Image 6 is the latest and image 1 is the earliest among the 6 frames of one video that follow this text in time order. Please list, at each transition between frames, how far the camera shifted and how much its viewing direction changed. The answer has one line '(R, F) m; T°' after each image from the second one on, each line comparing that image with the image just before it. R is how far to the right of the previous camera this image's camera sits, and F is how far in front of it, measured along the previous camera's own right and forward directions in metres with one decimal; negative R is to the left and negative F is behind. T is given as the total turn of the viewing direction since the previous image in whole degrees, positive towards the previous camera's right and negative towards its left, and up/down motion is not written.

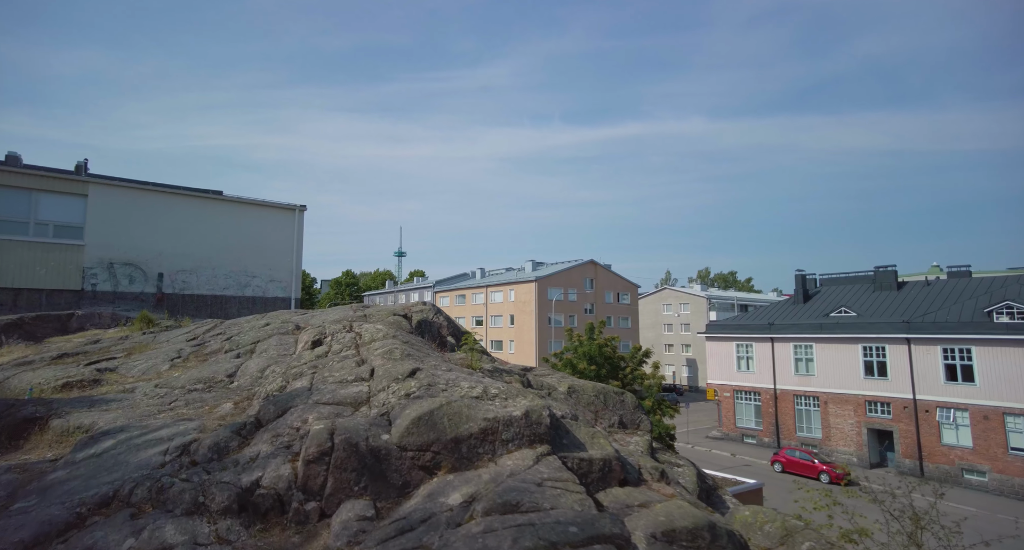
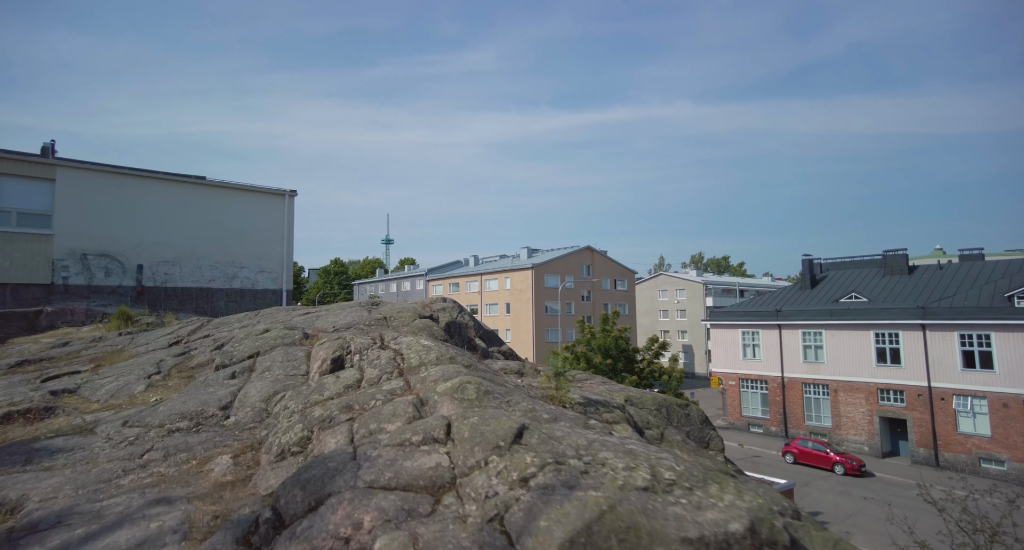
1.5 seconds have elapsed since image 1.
(-0.7, +1.4) m; +1°
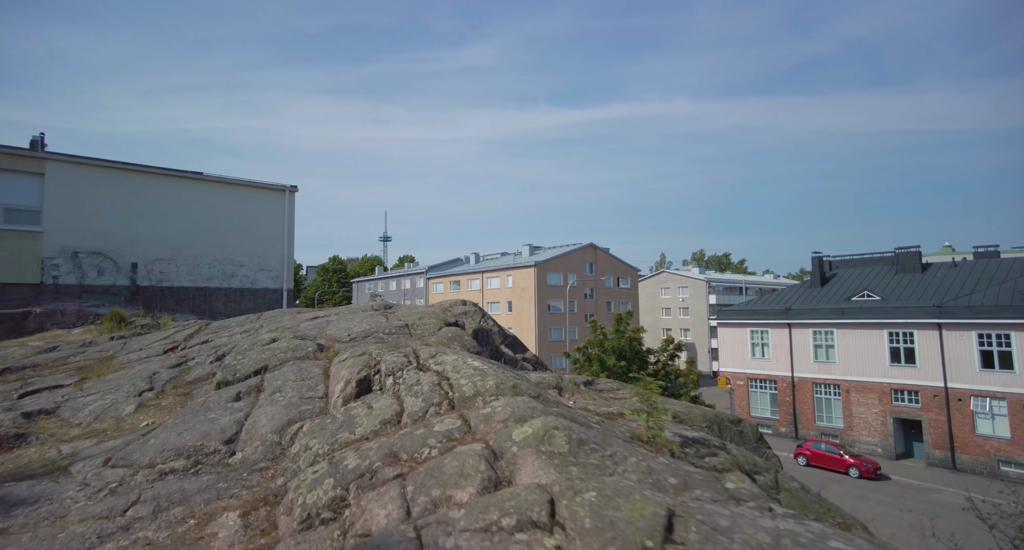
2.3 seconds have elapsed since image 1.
(-0.4, +0.8) m; 0°
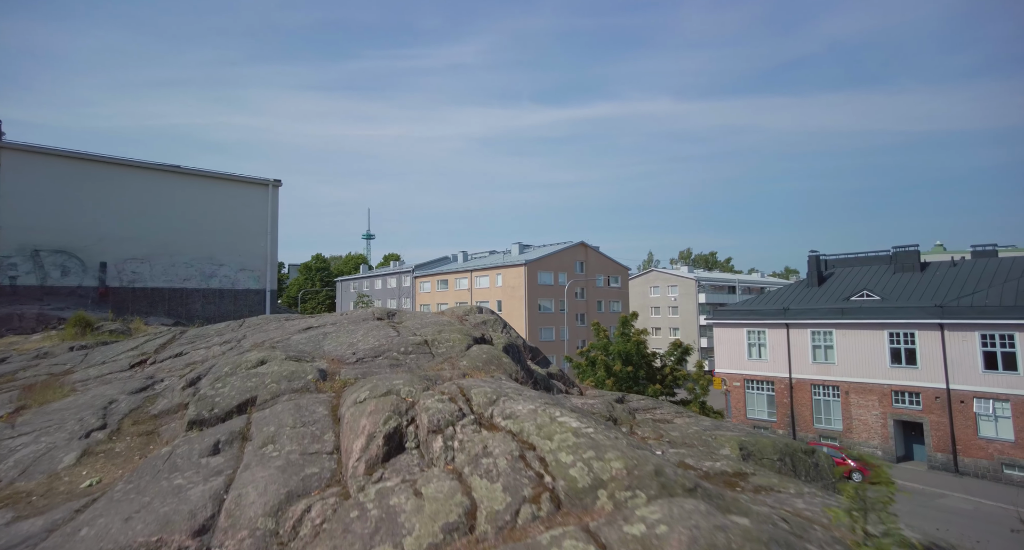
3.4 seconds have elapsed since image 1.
(-0.5, +1.1) m; +2°
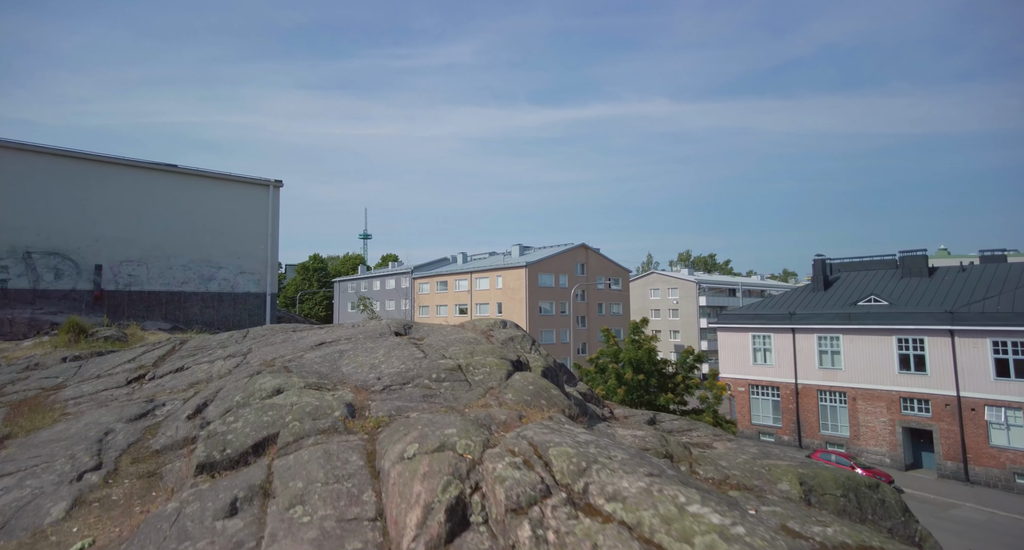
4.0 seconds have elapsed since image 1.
(-0.4, +0.5) m; 0°
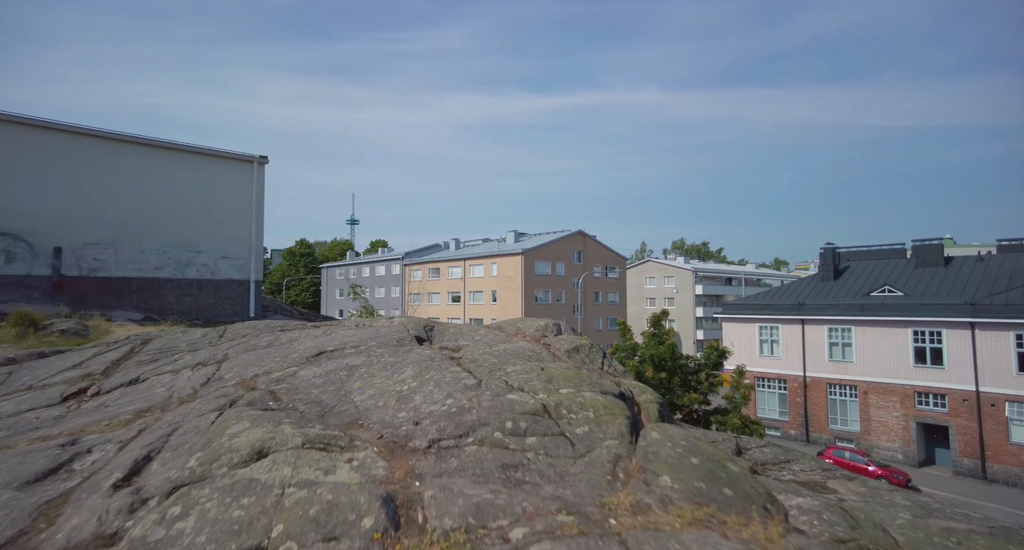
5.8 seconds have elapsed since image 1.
(-0.6, +1.7) m; +1°
